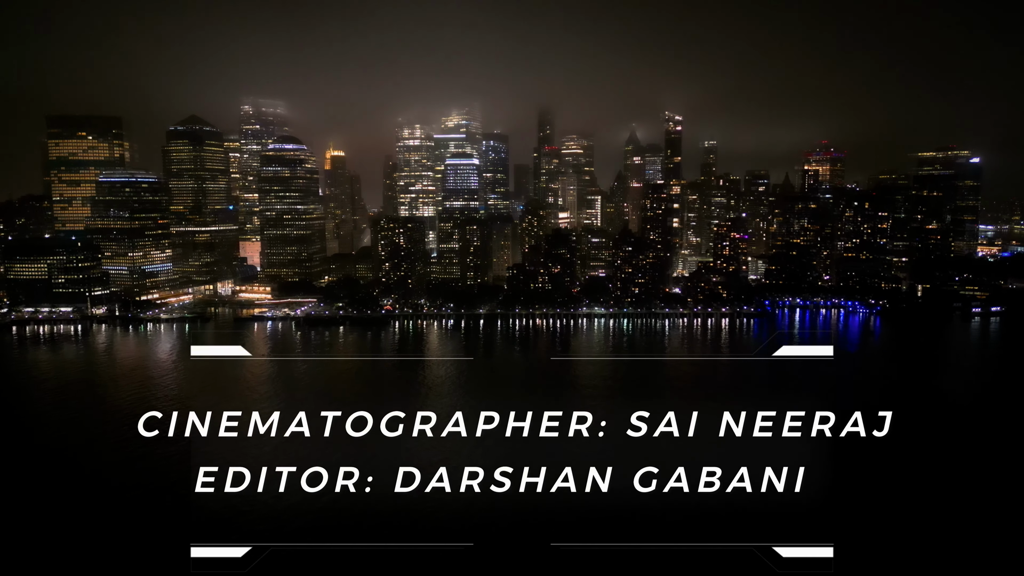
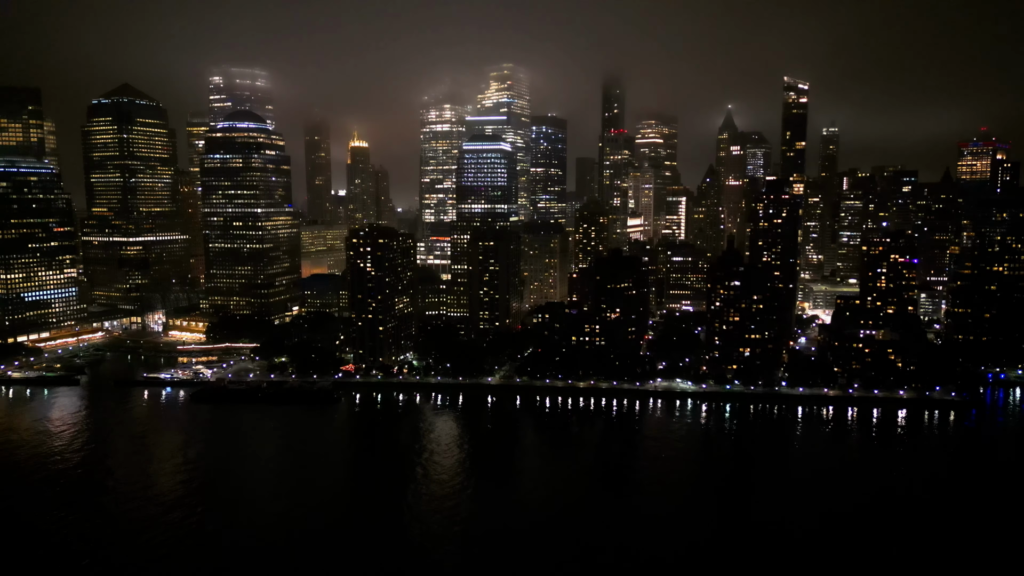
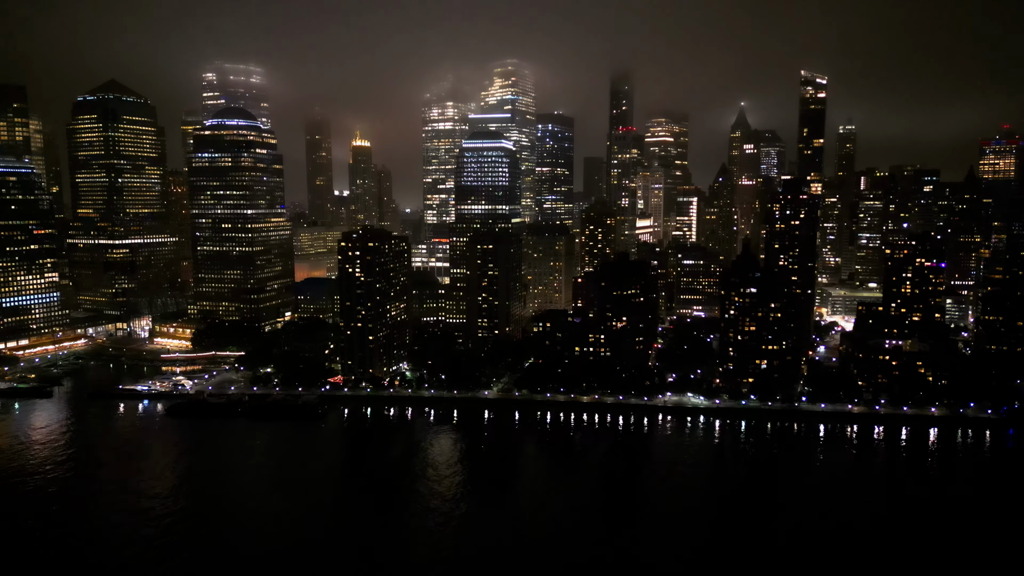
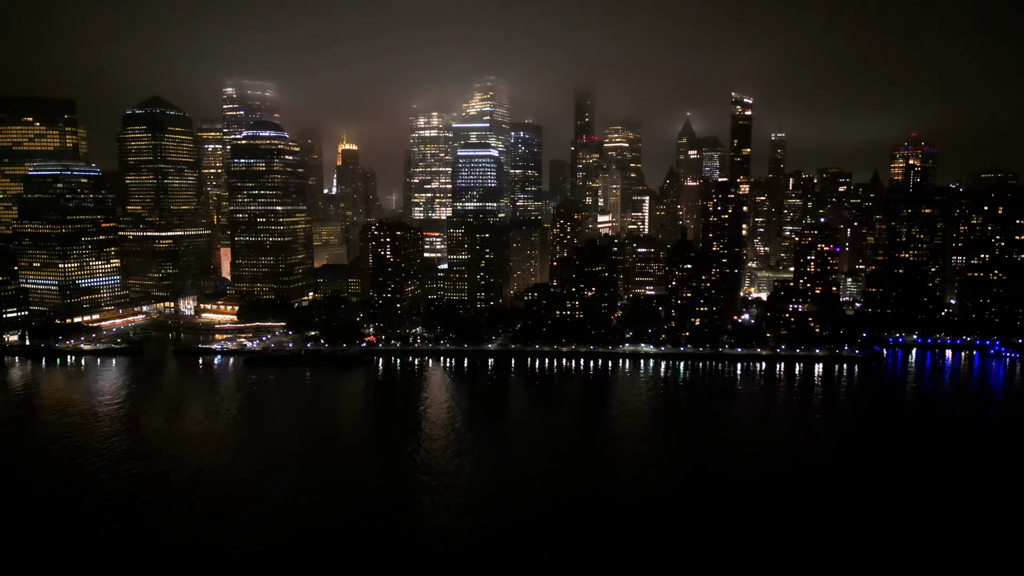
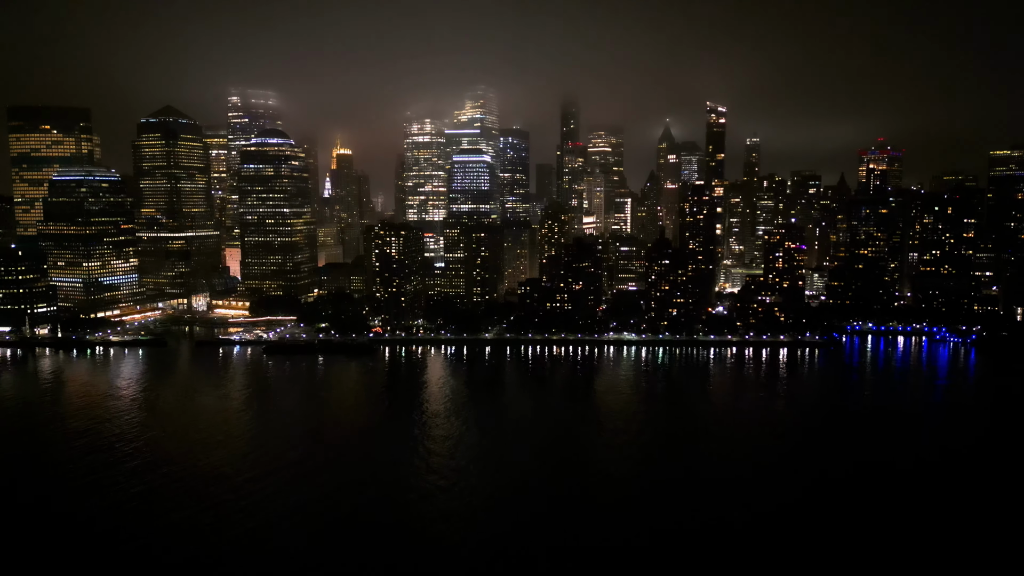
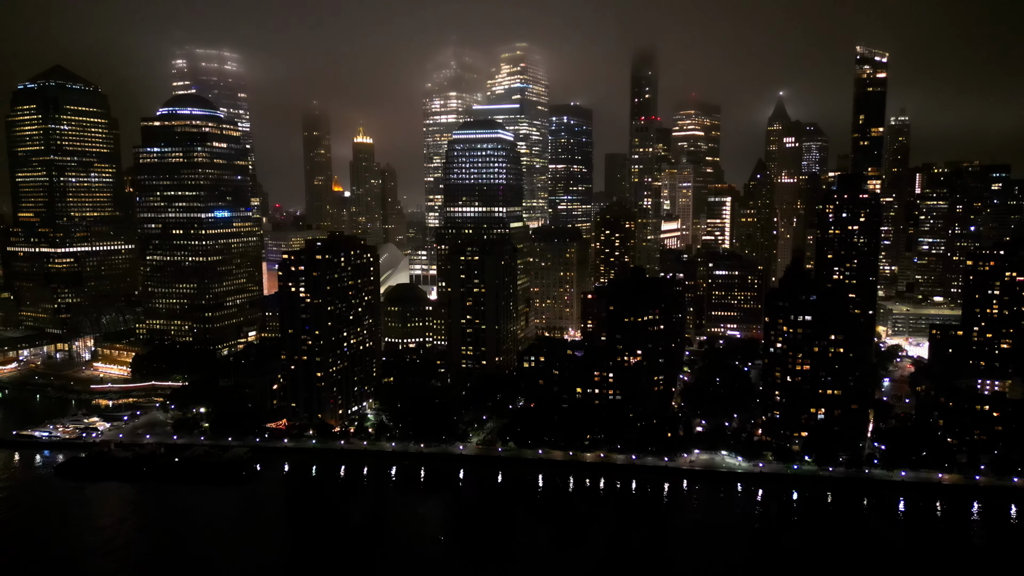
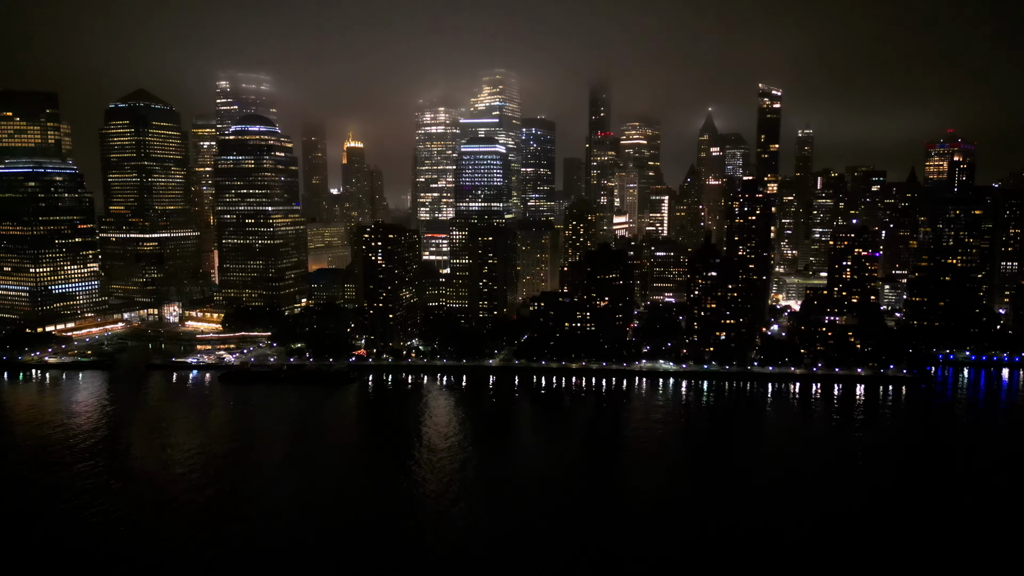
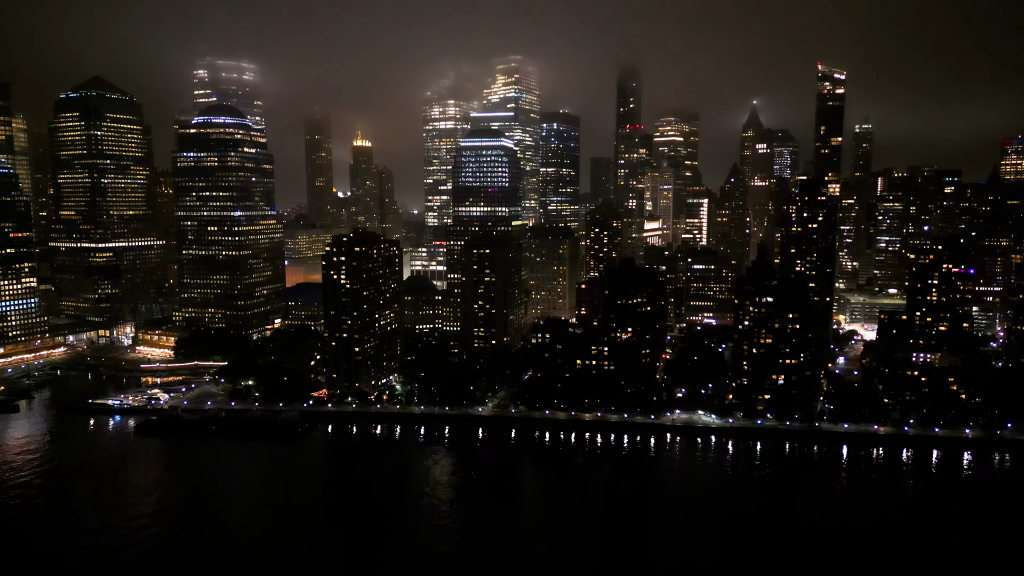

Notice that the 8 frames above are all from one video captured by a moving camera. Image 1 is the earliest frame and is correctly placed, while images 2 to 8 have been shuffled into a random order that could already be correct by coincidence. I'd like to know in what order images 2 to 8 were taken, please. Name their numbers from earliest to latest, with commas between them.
5, 4, 7, 2, 3, 8, 6
